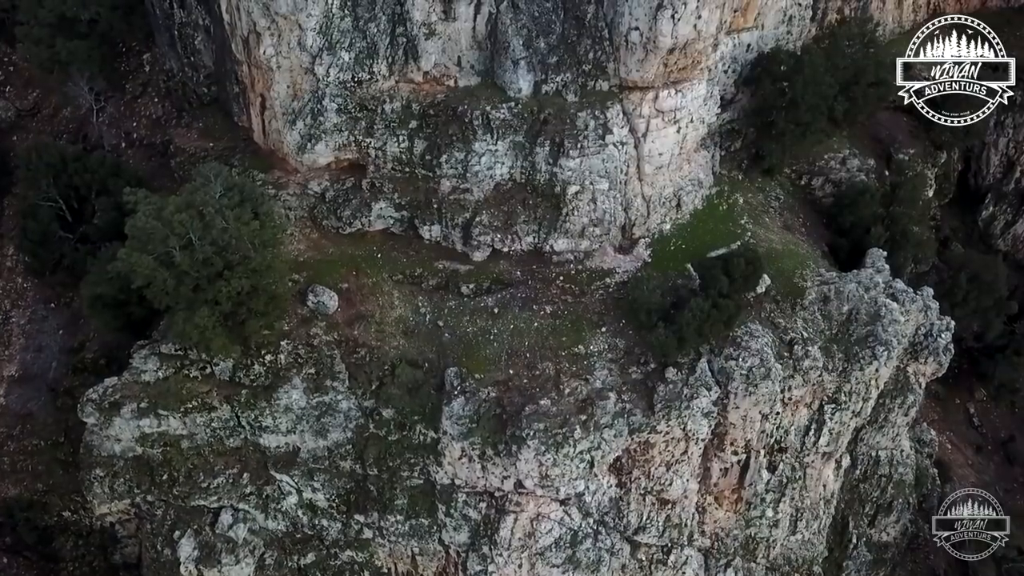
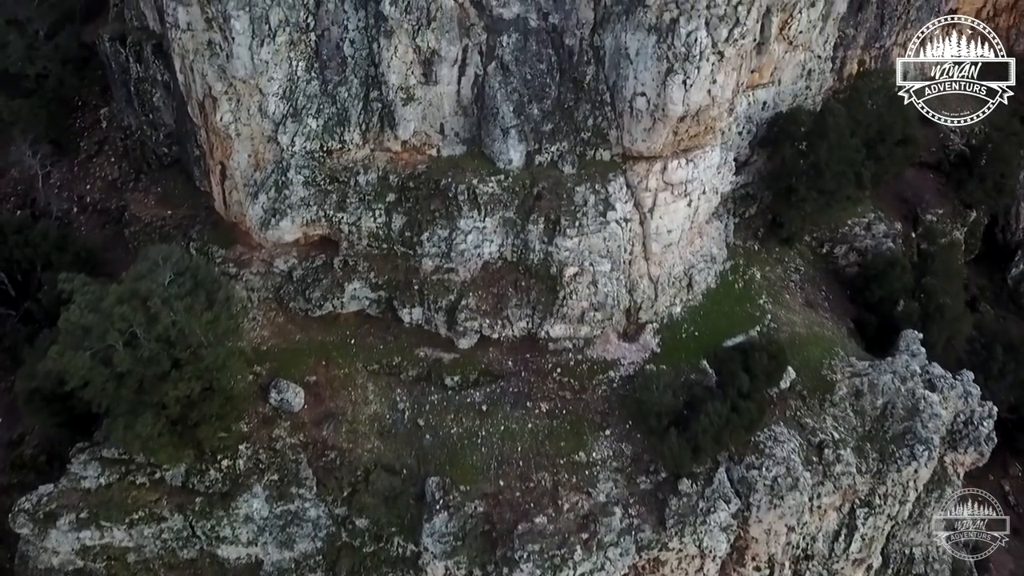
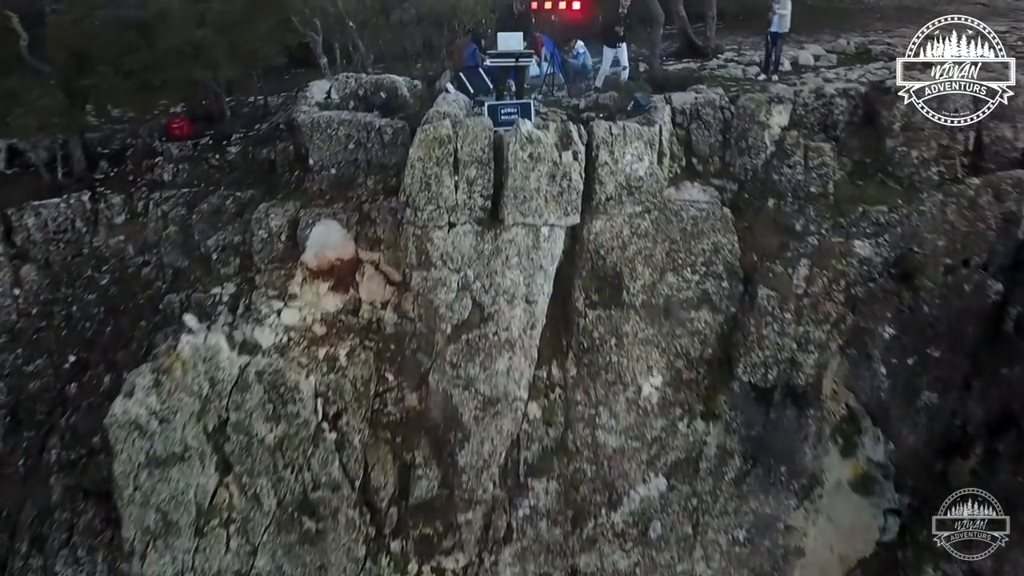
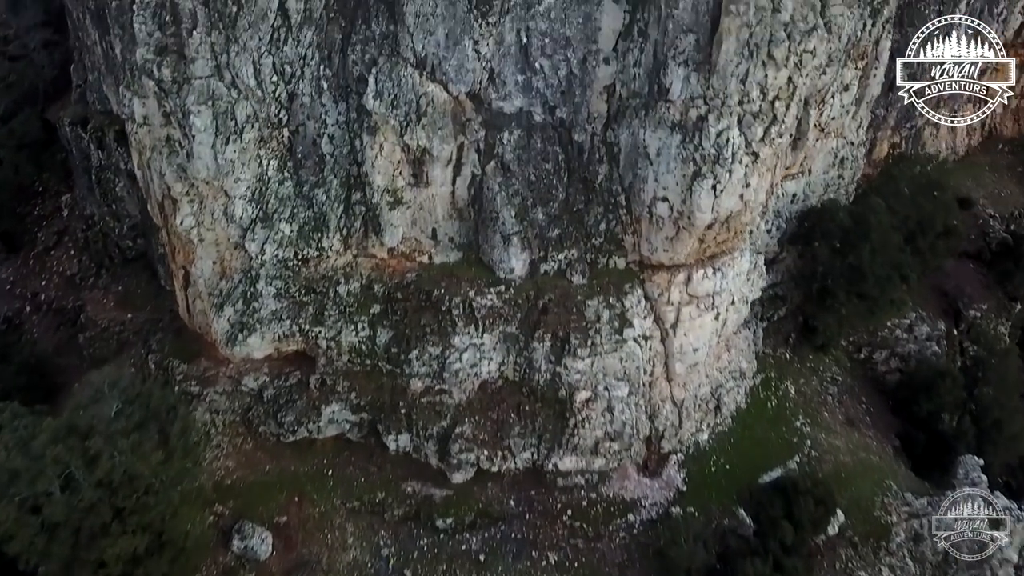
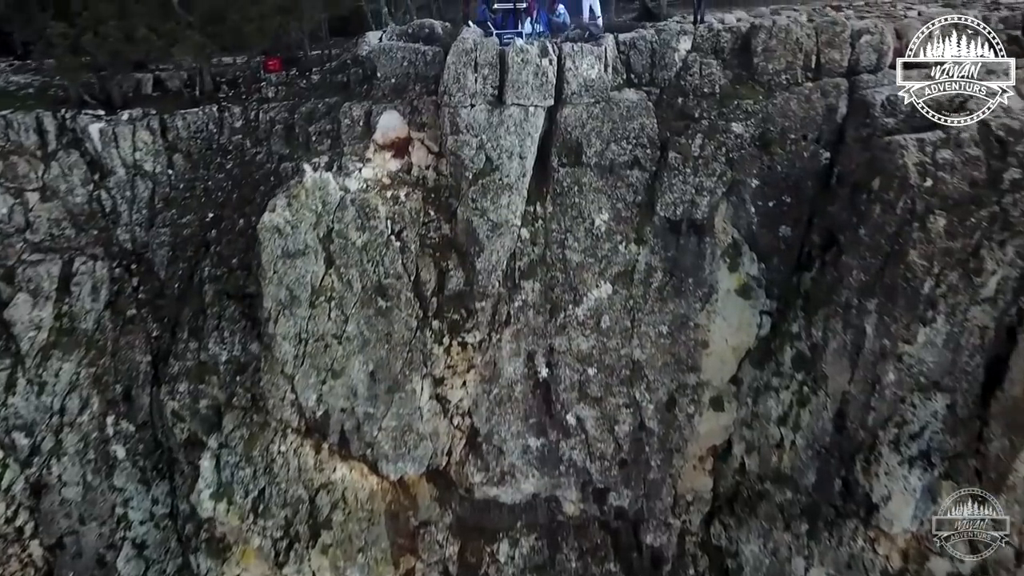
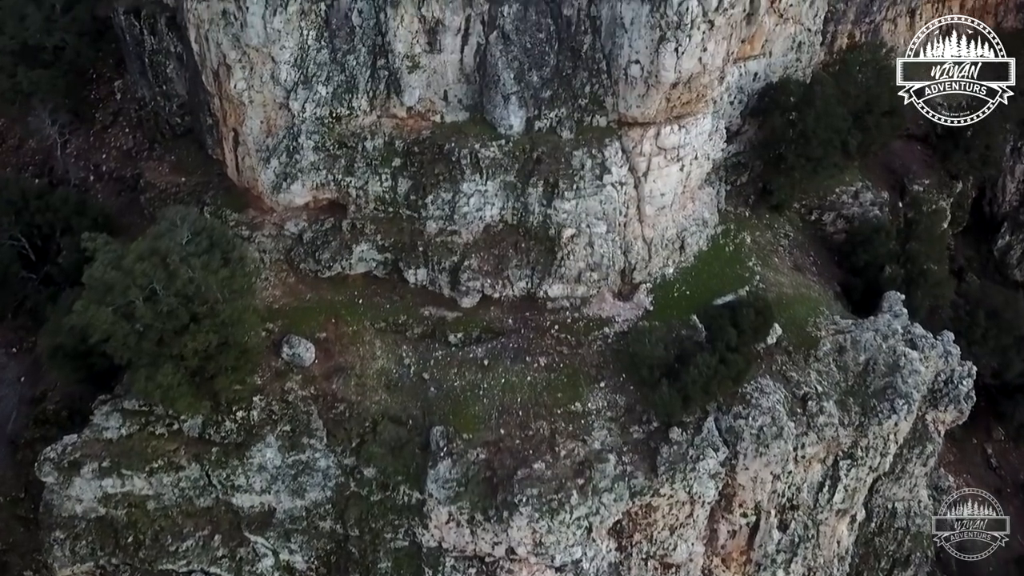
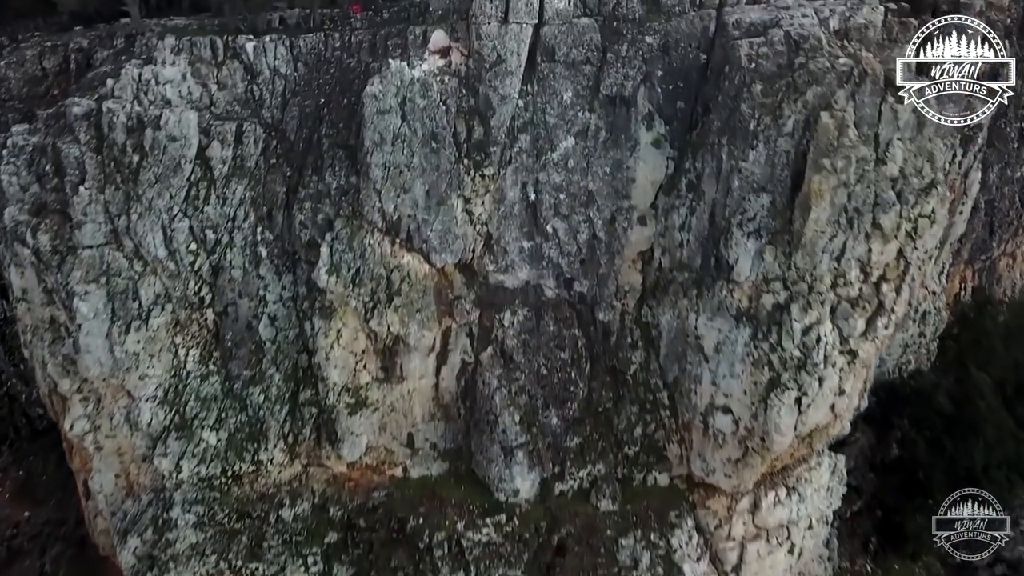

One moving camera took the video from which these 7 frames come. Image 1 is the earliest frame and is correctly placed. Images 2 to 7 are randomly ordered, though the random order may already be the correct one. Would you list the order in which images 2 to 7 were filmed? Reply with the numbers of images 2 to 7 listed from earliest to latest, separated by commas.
6, 2, 4, 7, 5, 3
